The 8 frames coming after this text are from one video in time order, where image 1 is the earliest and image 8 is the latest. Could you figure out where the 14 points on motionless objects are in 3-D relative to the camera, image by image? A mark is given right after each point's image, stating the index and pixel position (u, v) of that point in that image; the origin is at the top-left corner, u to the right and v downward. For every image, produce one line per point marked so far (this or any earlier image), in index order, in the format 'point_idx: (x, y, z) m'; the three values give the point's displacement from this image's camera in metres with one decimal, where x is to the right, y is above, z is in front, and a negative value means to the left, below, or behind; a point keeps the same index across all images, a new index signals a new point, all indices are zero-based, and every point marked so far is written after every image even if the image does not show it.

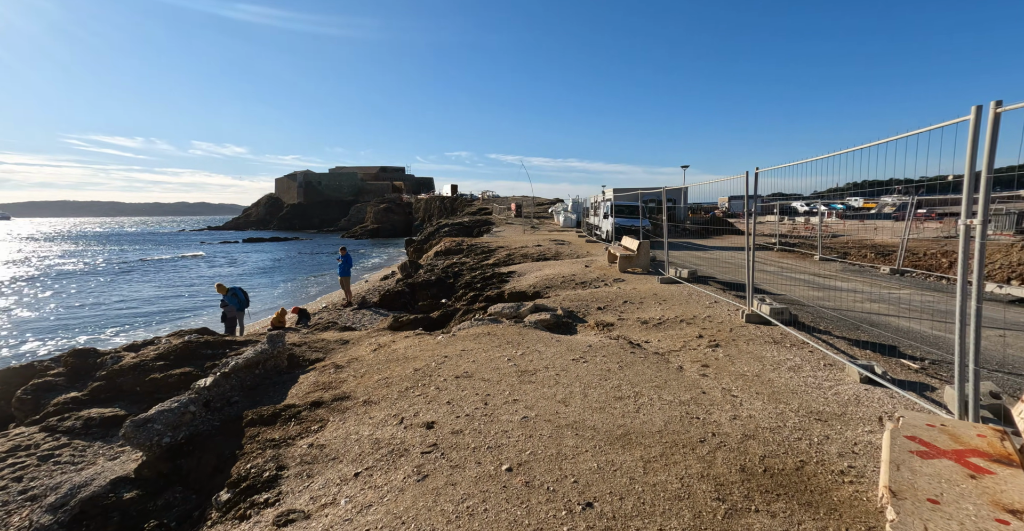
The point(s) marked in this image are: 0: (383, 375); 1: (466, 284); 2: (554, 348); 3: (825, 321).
0: (-1.5, -1.3, +5.3) m
1: (-1.4, -0.6, +14.5) m
2: (+0.5, -1.1, +5.9) m
3: (+4.4, -0.8, +6.6) m
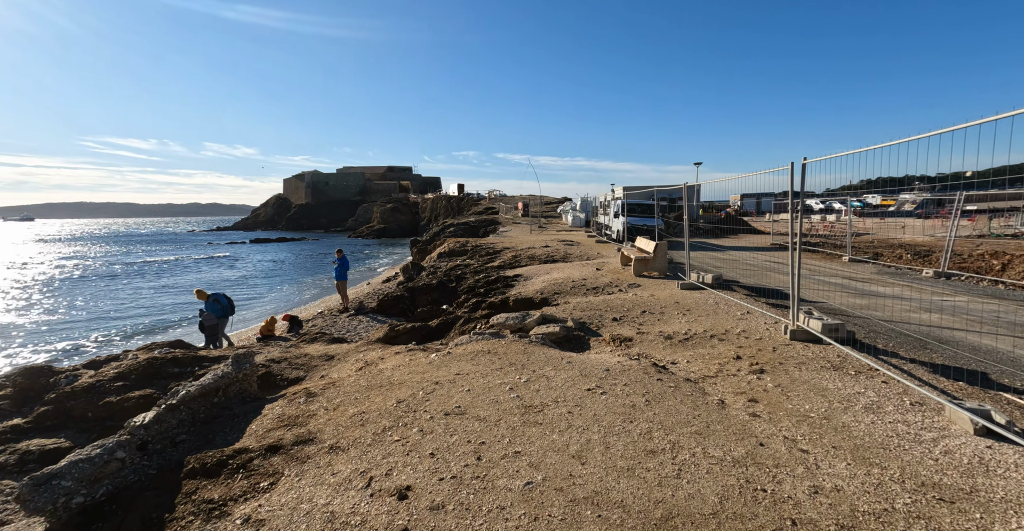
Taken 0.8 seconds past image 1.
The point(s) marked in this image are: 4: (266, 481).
0: (-1.4, -1.4, +4.5) m
1: (-1.2, -0.6, +13.6) m
2: (+0.6, -1.1, +5.0) m
3: (+4.4, -0.8, +5.6) m
4: (-1.8, -1.6, +3.4) m
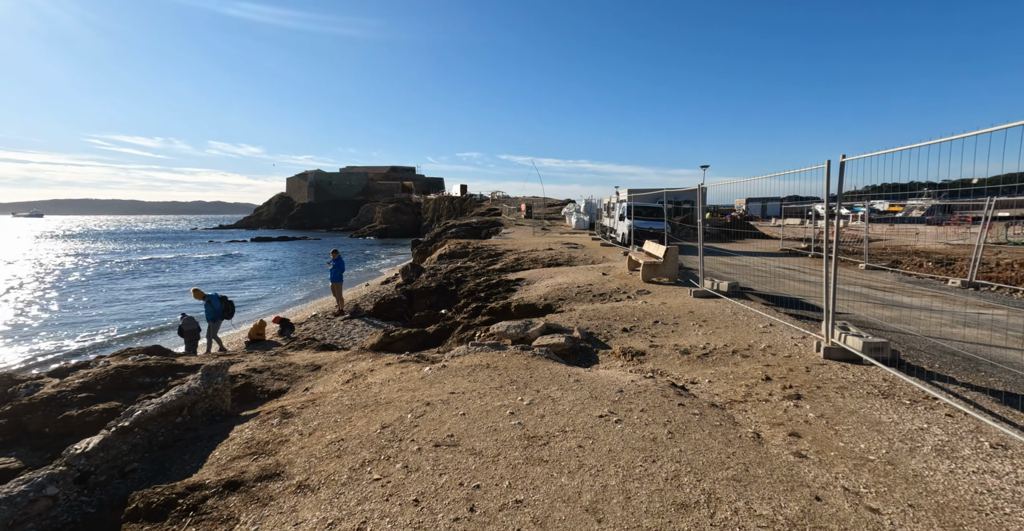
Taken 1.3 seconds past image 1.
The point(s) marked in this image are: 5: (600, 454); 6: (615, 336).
0: (-1.4, -1.4, +3.9) m
1: (-1.2, -0.7, +13.1) m
2: (+0.6, -1.2, +4.4) m
3: (+4.4, -1.0, +5.0) m
4: (-1.8, -1.6, +2.8) m
5: (+0.6, -1.3, +3.2) m
6: (+1.5, -1.1, +7.0) m
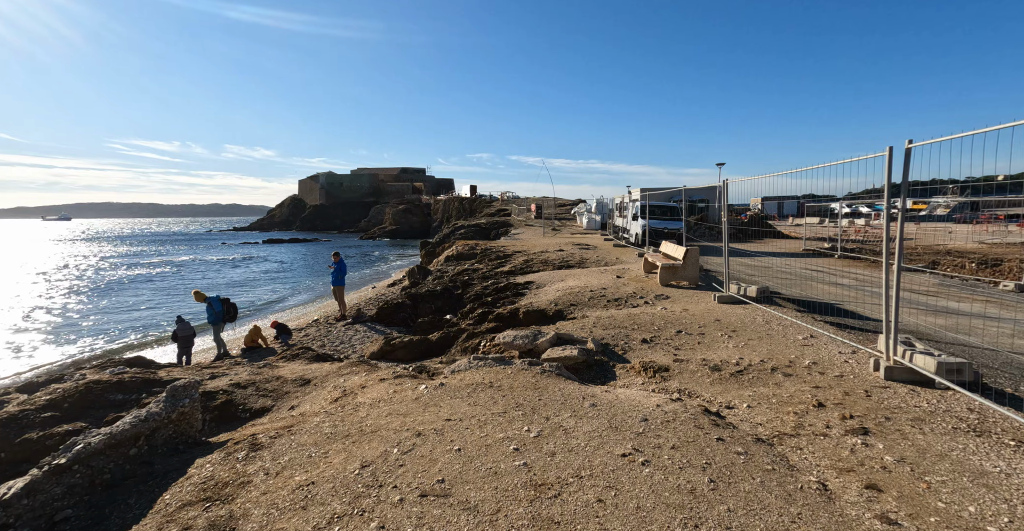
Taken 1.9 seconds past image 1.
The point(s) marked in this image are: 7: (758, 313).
0: (-1.4, -1.5, +3.3) m
1: (-0.9, -0.8, +12.4) m
2: (+0.6, -1.3, +3.7) m
3: (+4.5, -1.0, +4.3) m
4: (-1.8, -1.6, +2.2) m
5: (+0.6, -1.3, +2.5) m
6: (+1.6, -1.1, +6.3) m
7: (+3.7, -0.7, +7.1) m
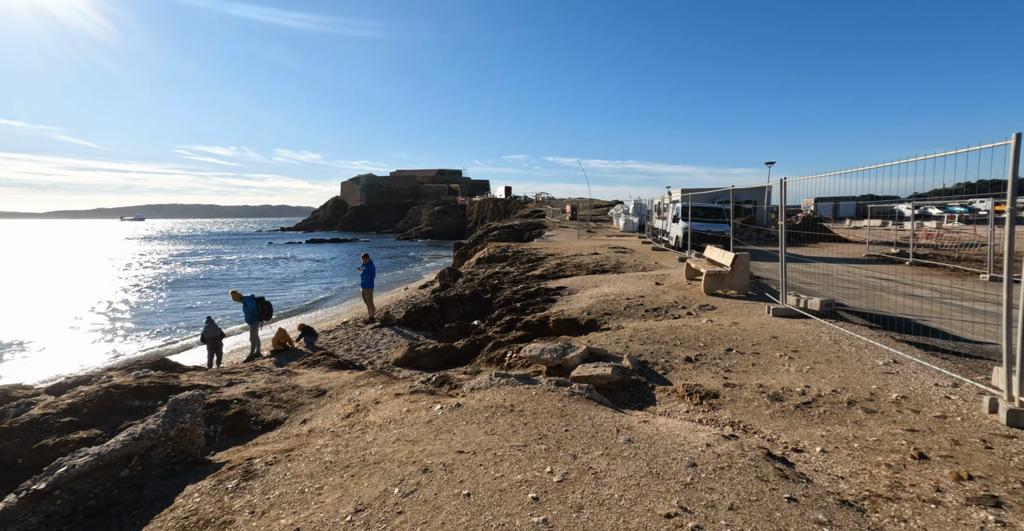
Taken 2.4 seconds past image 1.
0: (-1.3, -1.5, +2.8) m
1: (-0.1, -0.9, +11.9) m
2: (+0.8, -1.3, +3.1) m
3: (+4.7, -1.1, +3.4) m
4: (-1.7, -1.7, +1.8) m
5: (+0.7, -1.4, +1.9) m
6: (+1.9, -1.2, +5.6) m
7: (+4.1, -0.9, +6.2) m
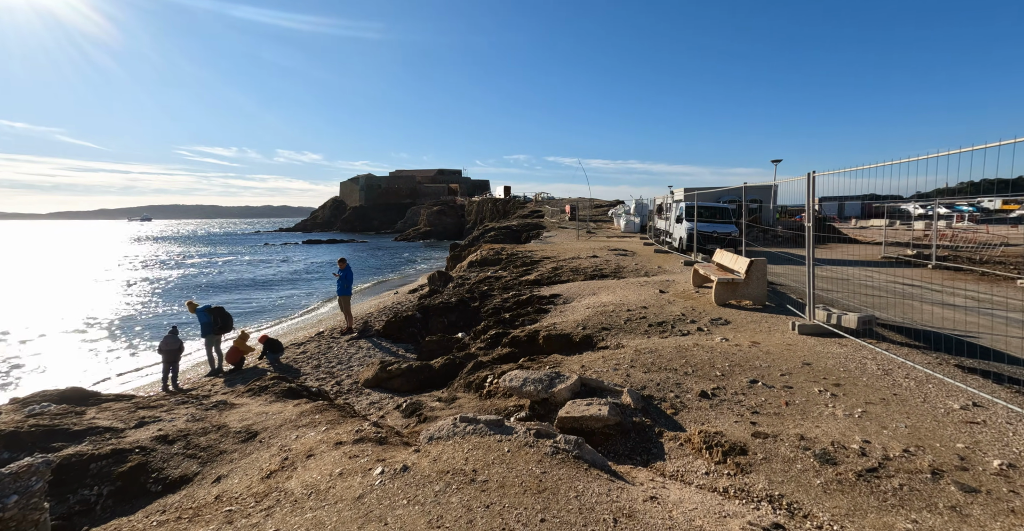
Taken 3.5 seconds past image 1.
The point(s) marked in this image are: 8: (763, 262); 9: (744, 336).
0: (-1.5, -1.7, +1.7) m
1: (-0.4, -1.0, +10.8) m
2: (+0.5, -1.5, +2.0) m
3: (+4.4, -1.3, +2.3) m
4: (-2.0, -1.8, +0.7) m
5: (+0.4, -1.5, +0.8) m
6: (+1.7, -1.3, +4.5) m
7: (+3.8, -1.0, +5.1) m
8: (+4.4, +0.1, +8.3) m
9: (+3.3, -0.9, +6.6) m
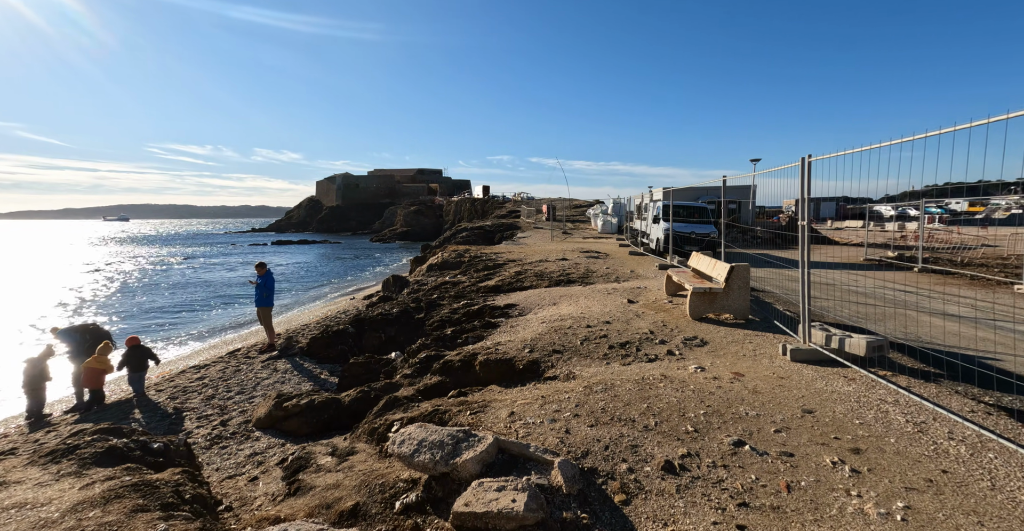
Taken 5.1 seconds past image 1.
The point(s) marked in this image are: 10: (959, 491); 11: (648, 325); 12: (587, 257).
0: (-2.3, -1.8, +0.2) m
1: (-1.4, -1.1, +9.3) m
2: (-0.2, -1.6, +0.5) m
3: (+3.7, -1.4, +0.9) m
4: (-2.7, -1.9, -0.9) m
5: (-0.3, -1.6, -0.7) m
6: (+0.9, -1.4, +3.0) m
7: (+3.0, -1.1, +3.8) m
8: (+3.5, 0.0, +7.0) m
9: (+2.4, -1.0, +5.3) m
10: (+2.7, -1.2, +2.8) m
11: (+2.1, -0.9, +7.1) m
12: (+2.7, +0.3, +16.8) m
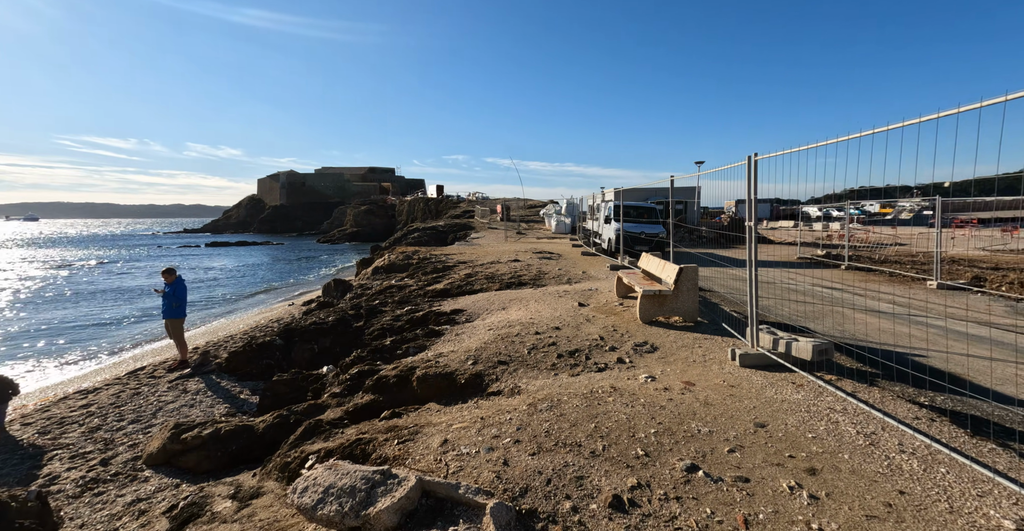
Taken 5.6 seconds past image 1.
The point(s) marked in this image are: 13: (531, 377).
0: (-2.4, -1.8, -0.5) m
1: (-2.4, -1.2, +8.6) m
2: (-0.4, -1.7, 0.0) m
3: (+3.4, -1.4, +0.8) m
4: (-2.7, -2.0, -1.6) m
5: (-0.3, -1.7, -1.2) m
6: (+0.4, -1.5, +2.6) m
7: (+2.5, -1.1, +3.5) m
8: (+2.6, -0.1, +6.8) m
9: (+1.7, -1.1, +5.0) m
10: (+2.3, -1.2, +2.5) m
11: (+1.3, -0.9, +6.8) m
12: (+1.0, +0.3, +16.5) m
13: (+0.2, -1.2, +5.5) m
